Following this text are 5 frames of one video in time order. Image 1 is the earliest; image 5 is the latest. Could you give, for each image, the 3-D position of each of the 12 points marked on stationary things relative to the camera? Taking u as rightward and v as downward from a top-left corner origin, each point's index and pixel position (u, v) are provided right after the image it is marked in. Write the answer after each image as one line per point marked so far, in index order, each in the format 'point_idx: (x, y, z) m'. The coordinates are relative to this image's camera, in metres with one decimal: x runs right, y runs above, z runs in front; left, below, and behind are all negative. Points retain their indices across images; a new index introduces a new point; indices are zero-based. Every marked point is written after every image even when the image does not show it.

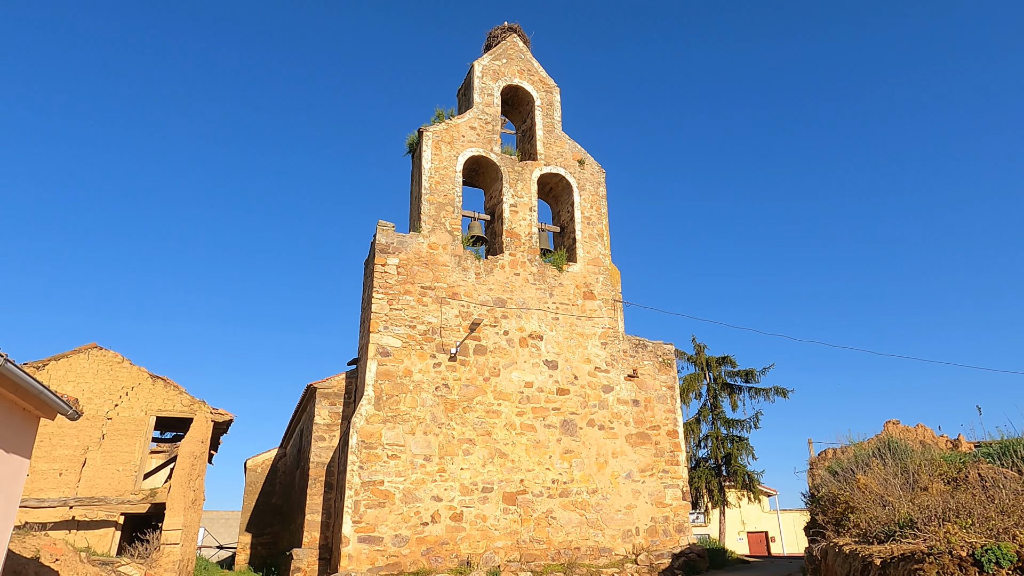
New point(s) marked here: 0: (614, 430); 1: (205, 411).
0: (+1.9, -2.7, +12.5) m
1: (-5.1, -2.0, +10.8) m
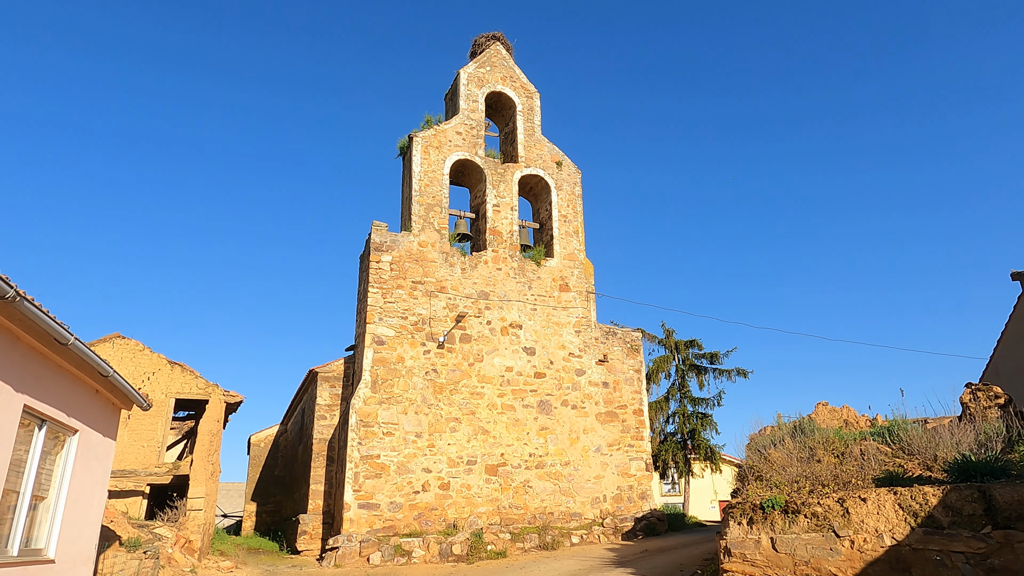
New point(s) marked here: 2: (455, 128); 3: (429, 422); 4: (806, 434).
0: (+1.6, -2.6, +14.0) m
1: (-5.4, -1.9, +12.2) m
2: (-1.3, +3.7, +15.1) m
3: (-1.6, -2.6, +12.7) m
4: (+3.8, -1.9, +8.7) m
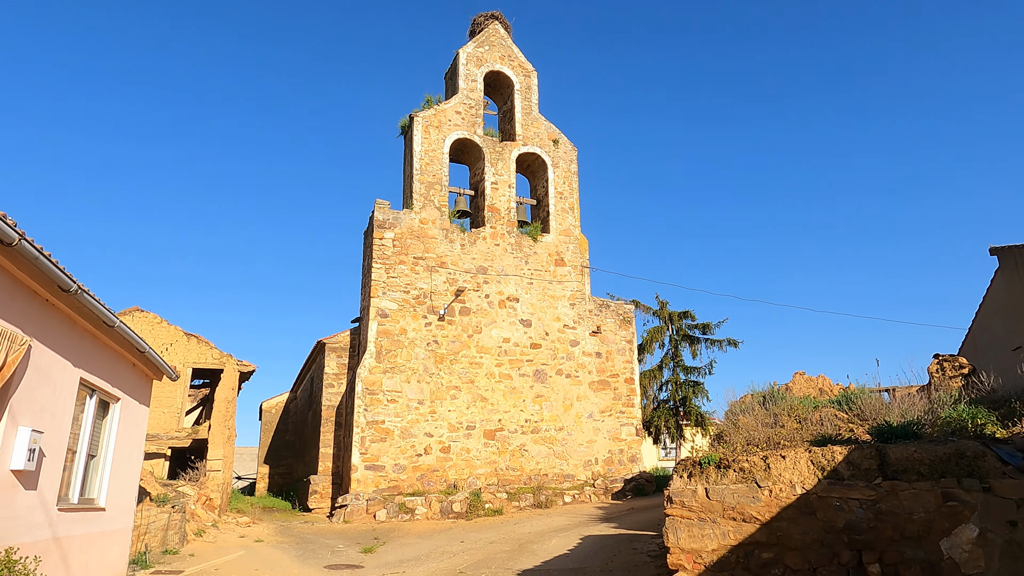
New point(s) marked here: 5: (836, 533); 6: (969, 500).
0: (+1.5, -2.0, +14.8) m
1: (-5.5, -1.5, +13.0) m
2: (-1.4, +4.3, +15.6) m
3: (-1.7, -2.1, +13.5) m
4: (+3.7, -1.6, +9.4) m
5: (+2.0, -1.5, +4.1) m
6: (+2.7, -1.3, +3.9) m
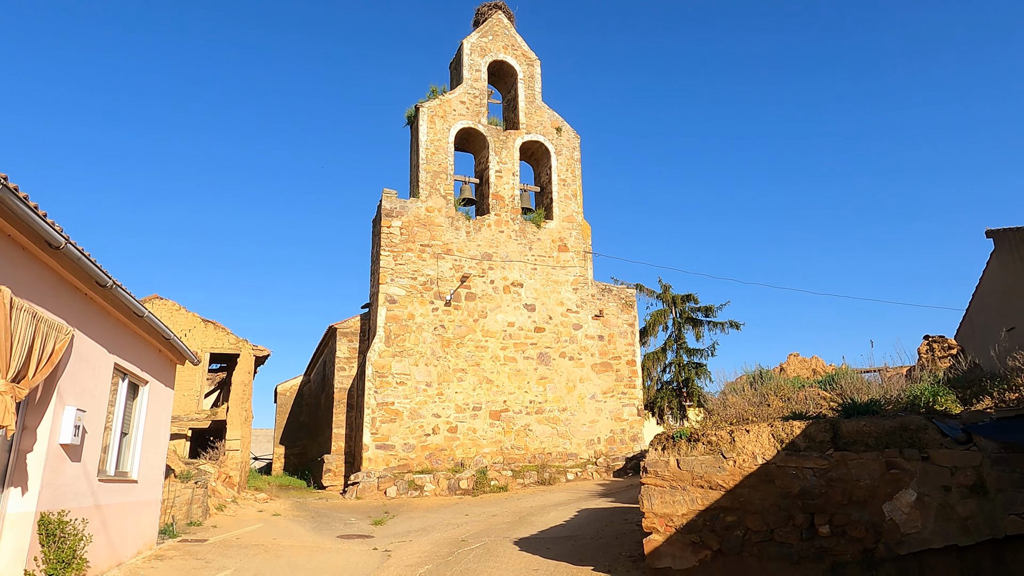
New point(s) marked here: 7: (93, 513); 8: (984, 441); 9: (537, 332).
0: (+1.6, -1.7, +15.2) m
1: (-5.4, -1.2, +13.6) m
2: (-1.3, +4.6, +15.9) m
3: (-1.6, -1.8, +14.0) m
4: (+3.8, -1.4, +9.8) m
5: (+1.9, -1.4, +4.5) m
6: (+2.6, -1.2, +4.3) m
7: (-3.1, -1.7, +4.9) m
8: (+3.1, -1.0, +4.3) m
9: (+0.6, -1.0, +15.1) m
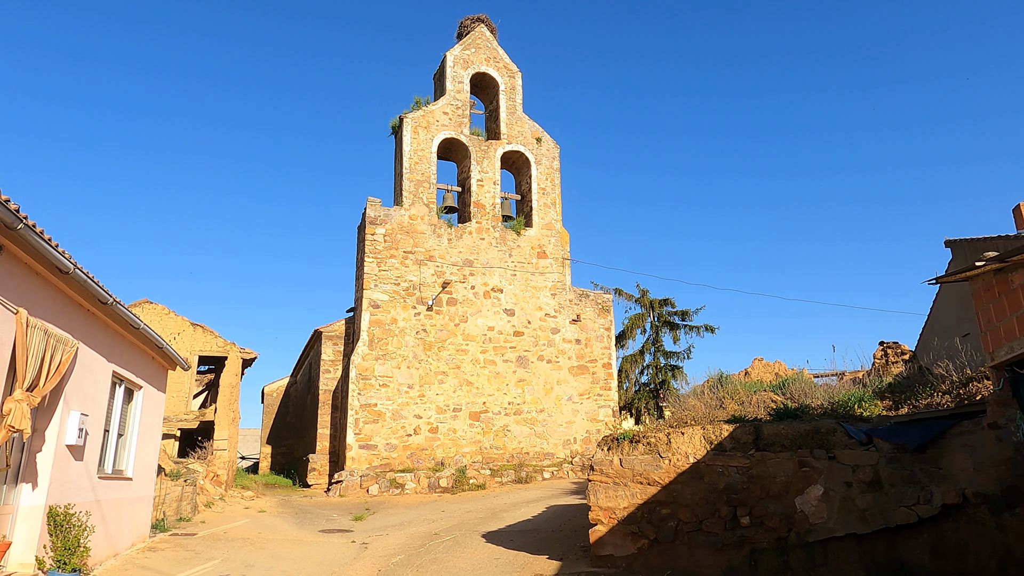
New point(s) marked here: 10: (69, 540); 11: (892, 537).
0: (+1.1, -1.8, +15.8) m
1: (-5.9, -1.3, +14.0) m
2: (-1.8, +4.5, +16.4) m
3: (-2.0, -1.9, +14.5) m
4: (+3.4, -1.6, +10.4) m
5: (+1.6, -1.6, +5.1) m
6: (+2.3, -1.3, +4.9) m
7: (-3.4, -1.8, +5.4) m
8: (+2.8, -1.2, +4.9) m
9: (+0.1, -1.1, +15.6) m
10: (-3.2, -1.8, +4.7) m
11: (+2.8, -1.8, +4.8) m
